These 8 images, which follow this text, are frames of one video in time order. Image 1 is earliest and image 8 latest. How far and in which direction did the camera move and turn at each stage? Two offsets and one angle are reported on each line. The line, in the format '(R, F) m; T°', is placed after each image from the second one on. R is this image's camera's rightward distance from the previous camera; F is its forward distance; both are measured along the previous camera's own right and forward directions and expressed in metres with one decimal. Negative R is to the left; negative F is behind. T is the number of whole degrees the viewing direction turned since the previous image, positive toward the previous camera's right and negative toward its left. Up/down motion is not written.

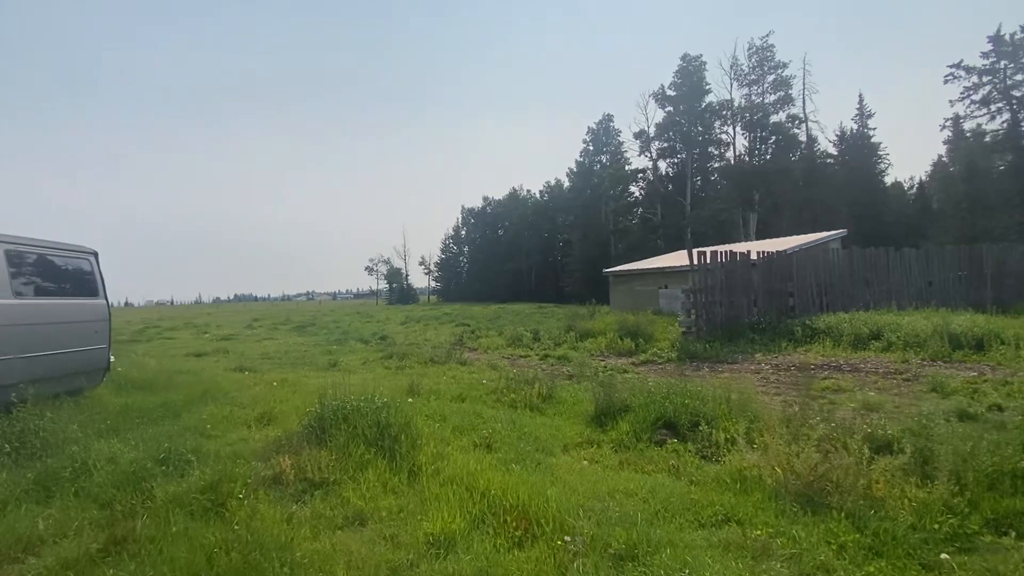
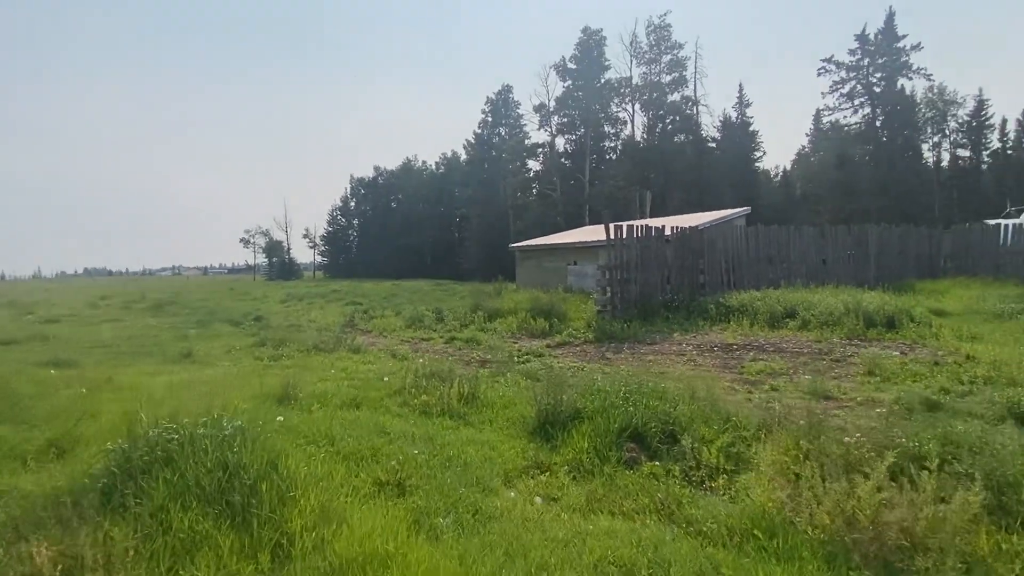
(-0.2, +1.4) m; +11°
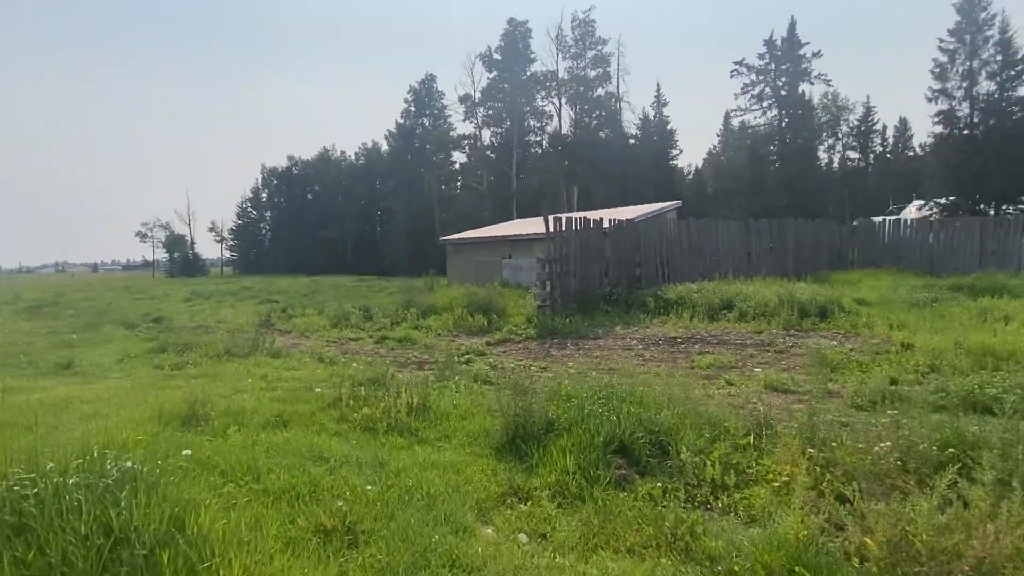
(-0.3, +0.6) m; +8°
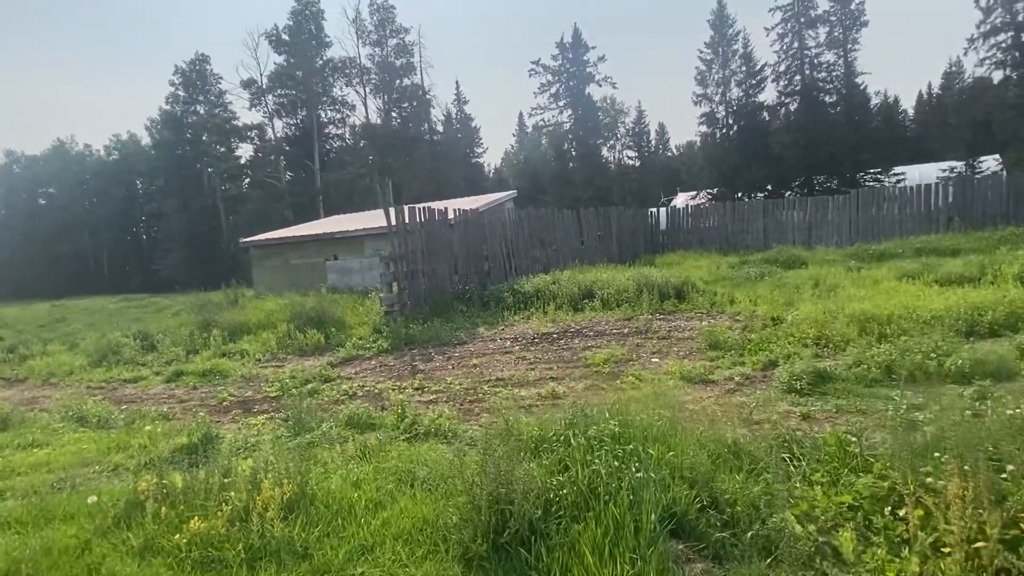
(-0.6, +1.5) m; +20°
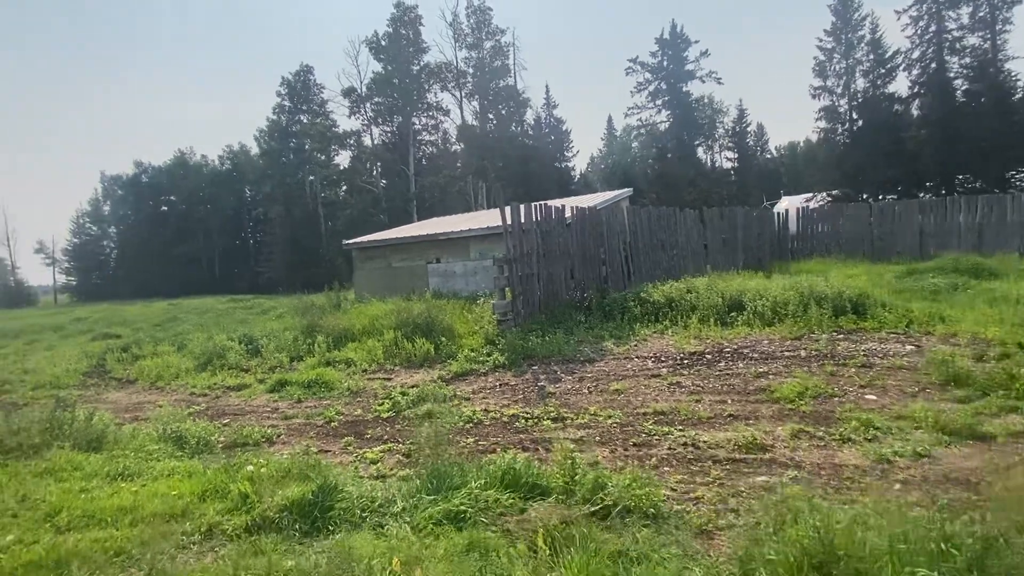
(-0.8, +1.2) m; -8°
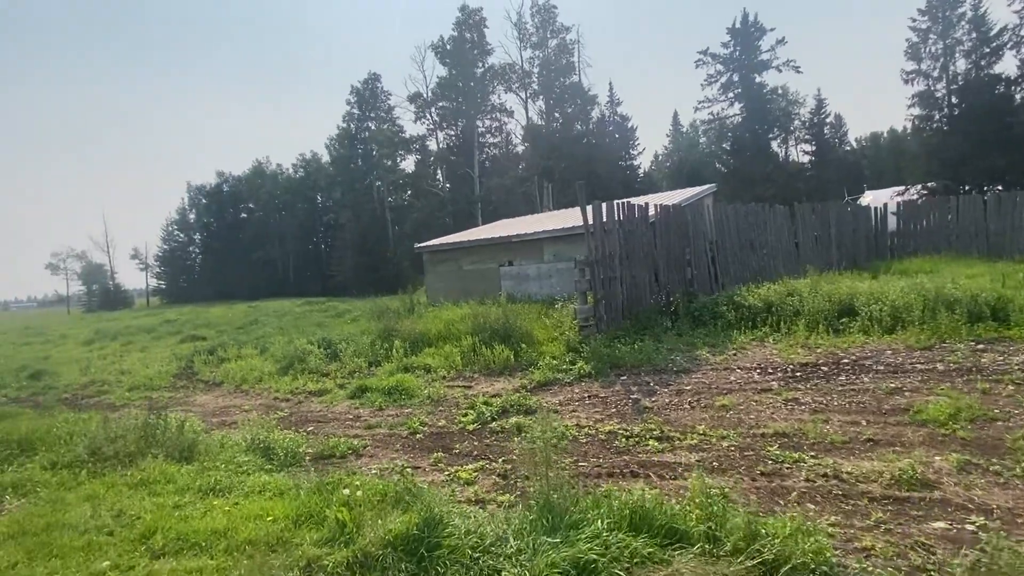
(-0.3, +0.4) m; -6°
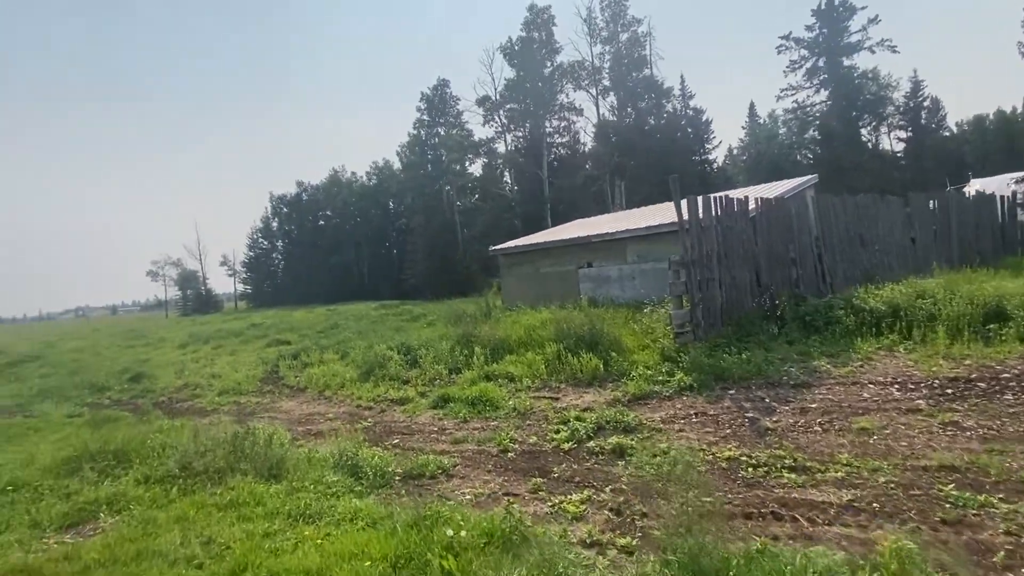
(-0.3, +0.5) m; -7°
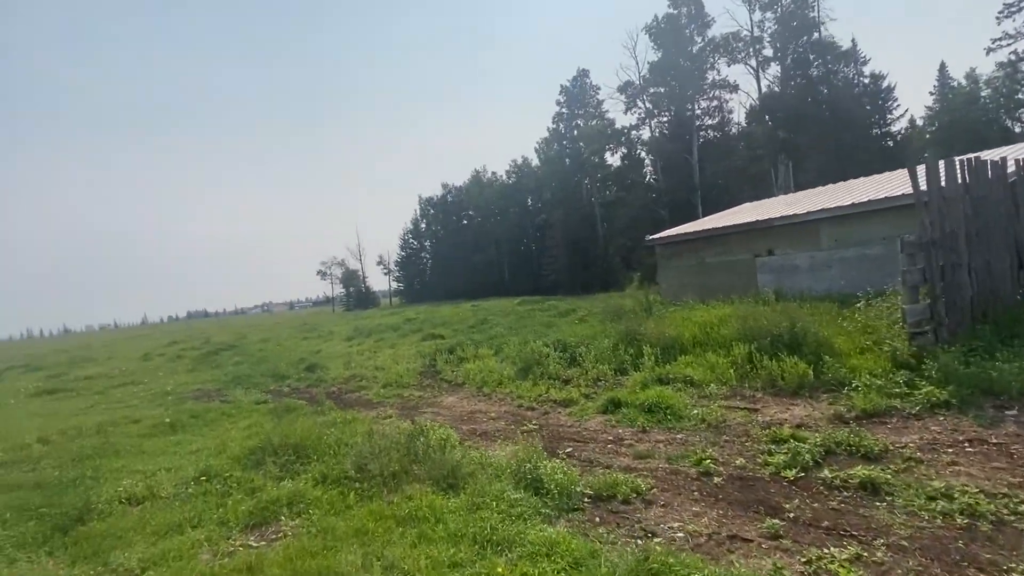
(-0.5, +0.7) m; -14°
